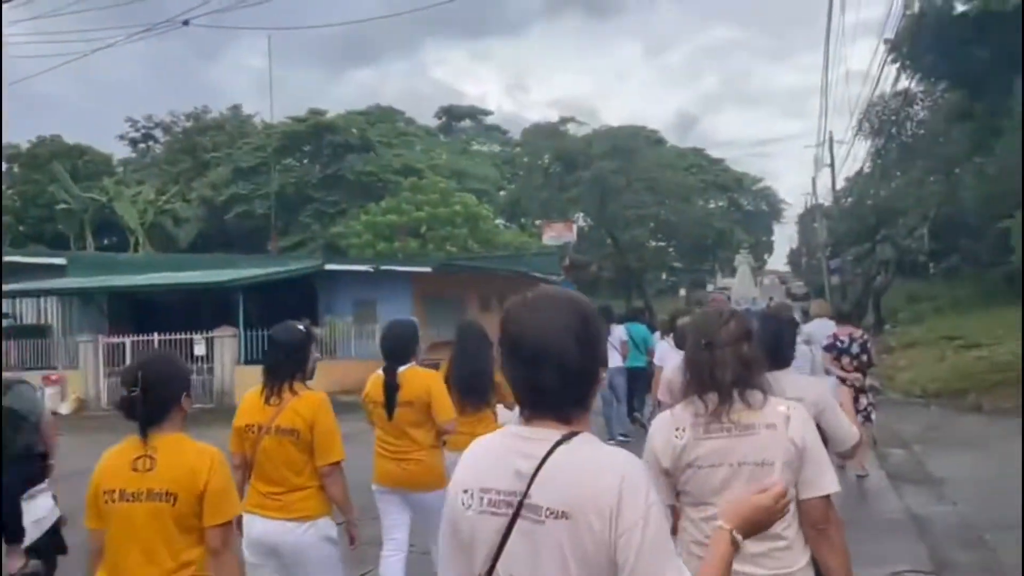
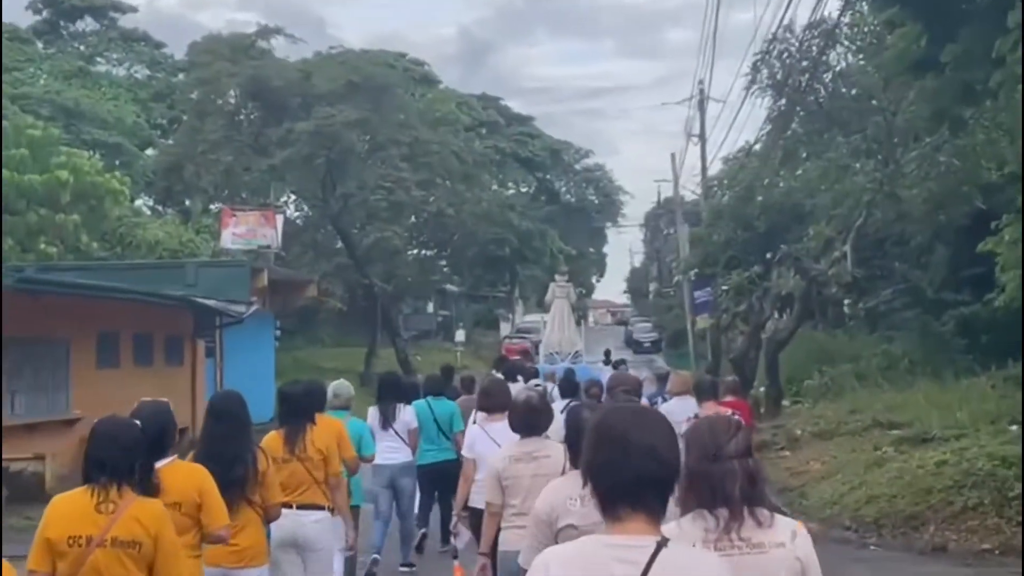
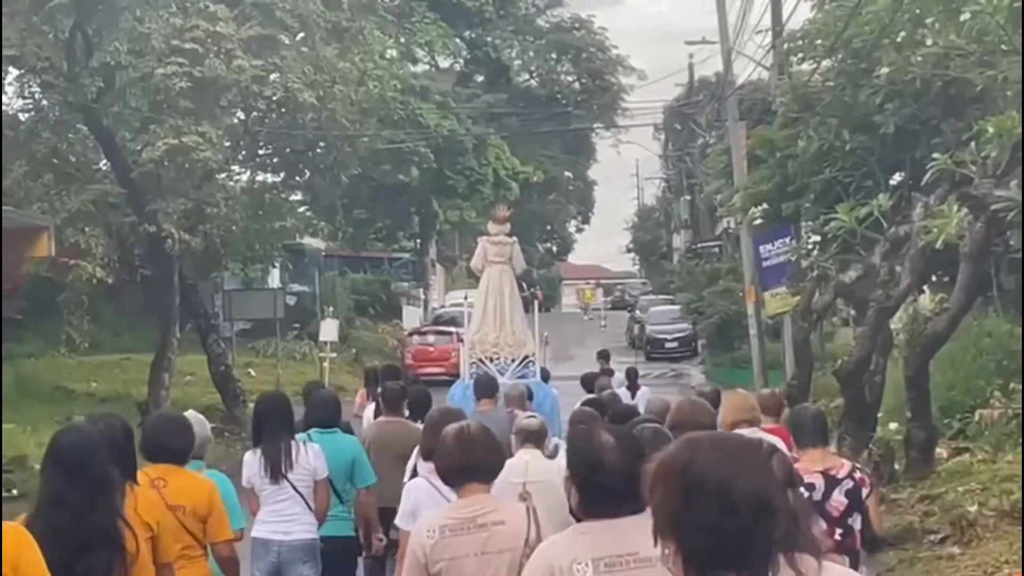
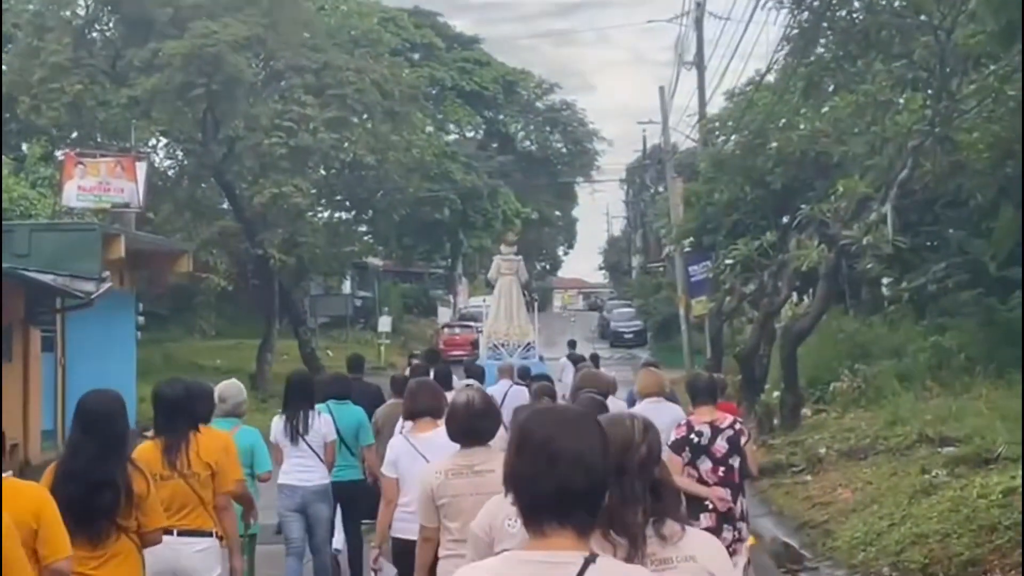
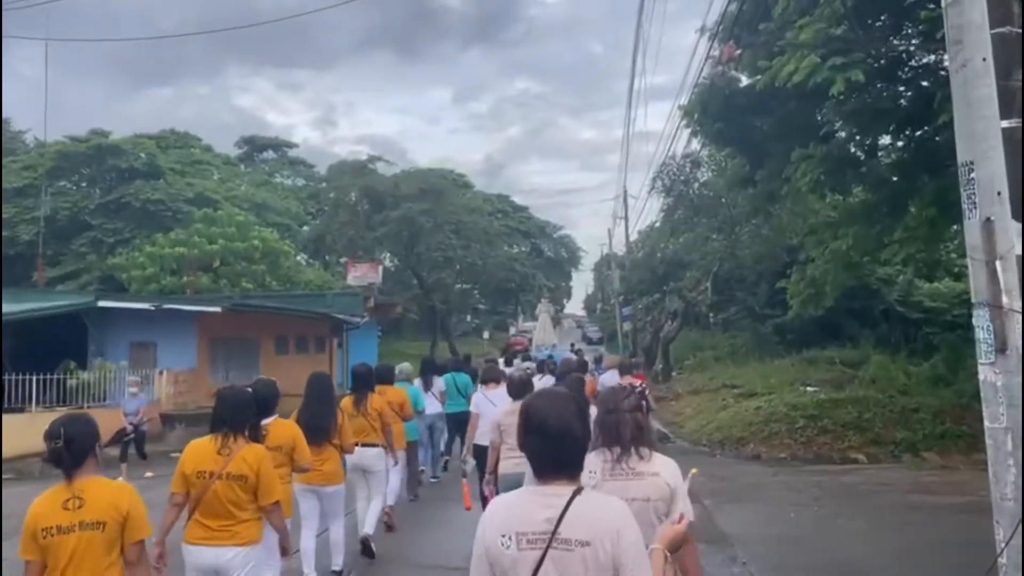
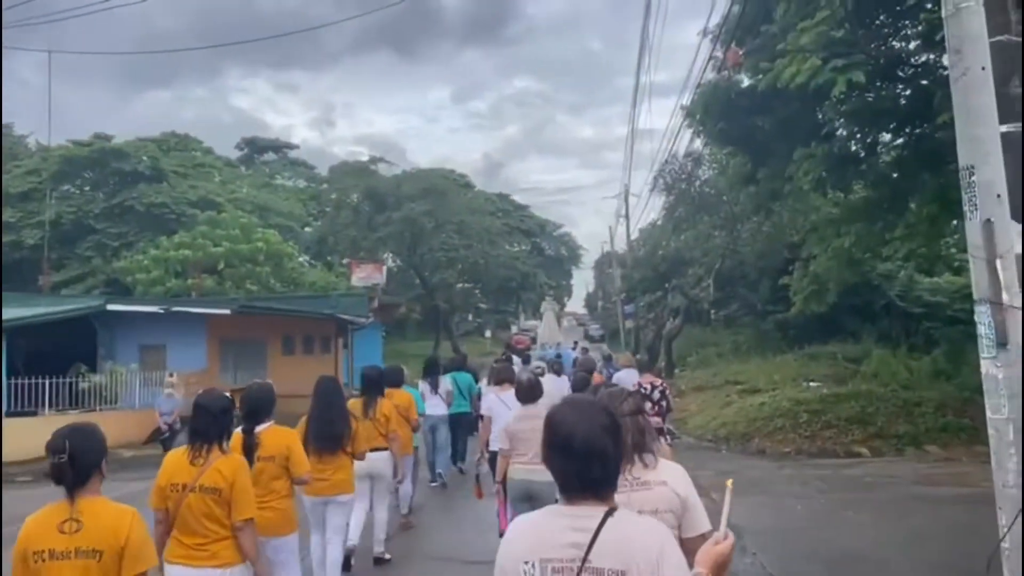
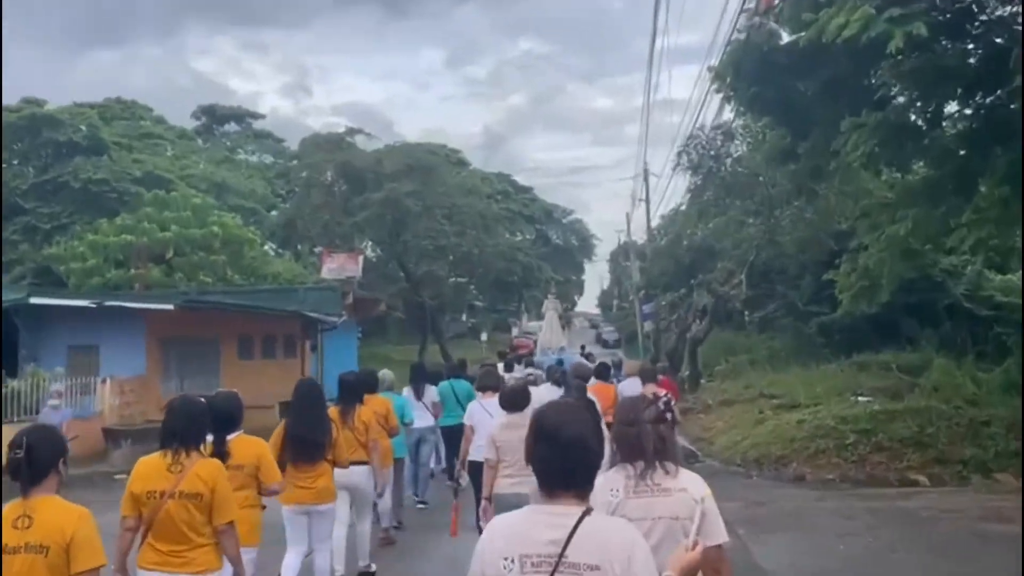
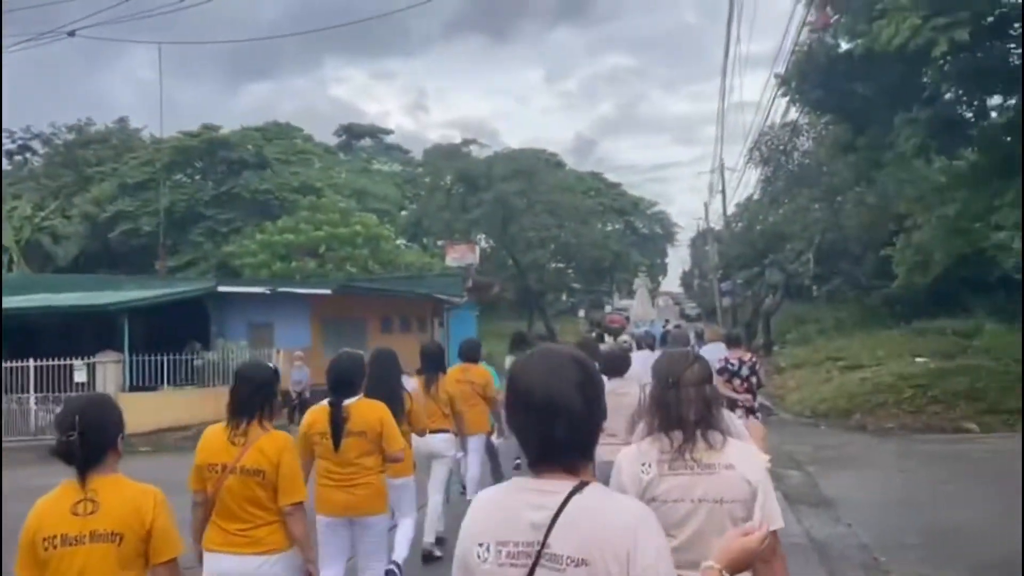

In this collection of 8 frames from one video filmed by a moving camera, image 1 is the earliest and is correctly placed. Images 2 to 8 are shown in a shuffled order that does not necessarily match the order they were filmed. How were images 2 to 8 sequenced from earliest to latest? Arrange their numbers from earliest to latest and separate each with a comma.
8, 6, 5, 7, 2, 4, 3
